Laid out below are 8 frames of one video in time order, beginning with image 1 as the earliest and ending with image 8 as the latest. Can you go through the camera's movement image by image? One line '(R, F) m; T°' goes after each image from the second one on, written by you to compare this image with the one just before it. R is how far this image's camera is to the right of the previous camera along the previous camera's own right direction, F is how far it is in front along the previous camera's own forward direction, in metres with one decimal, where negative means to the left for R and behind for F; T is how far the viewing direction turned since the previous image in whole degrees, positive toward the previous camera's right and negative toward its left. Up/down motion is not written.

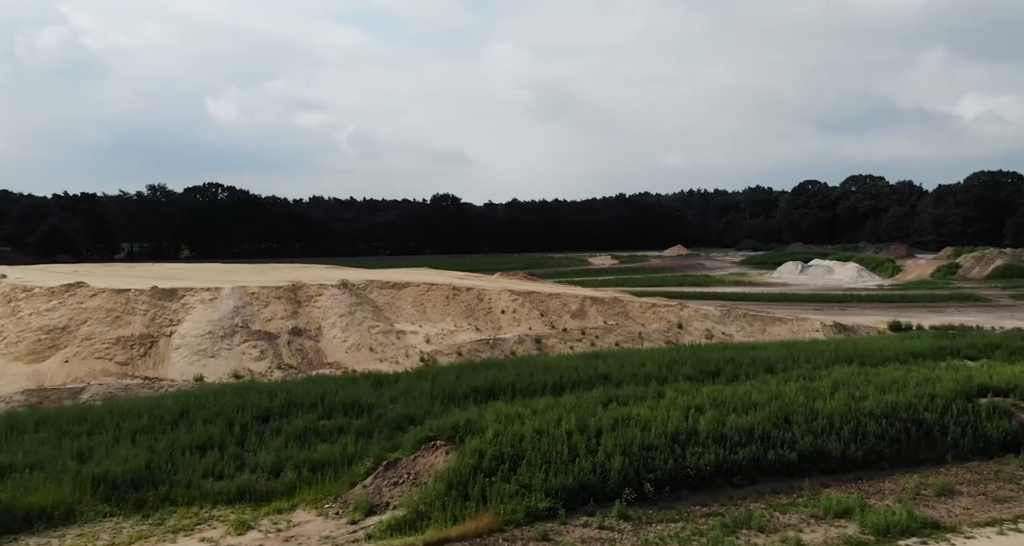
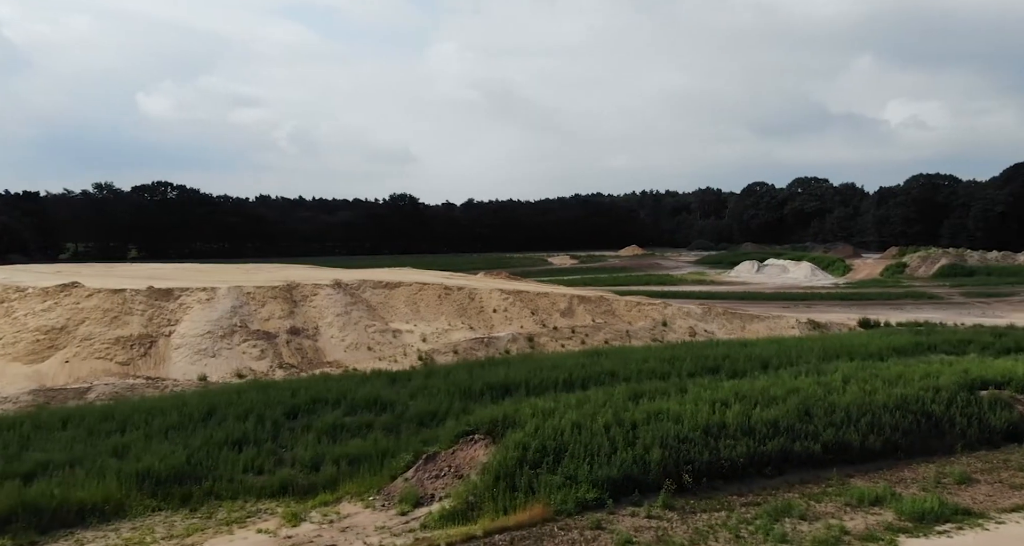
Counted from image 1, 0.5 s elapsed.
(-0.6, 0.0) m; +2°
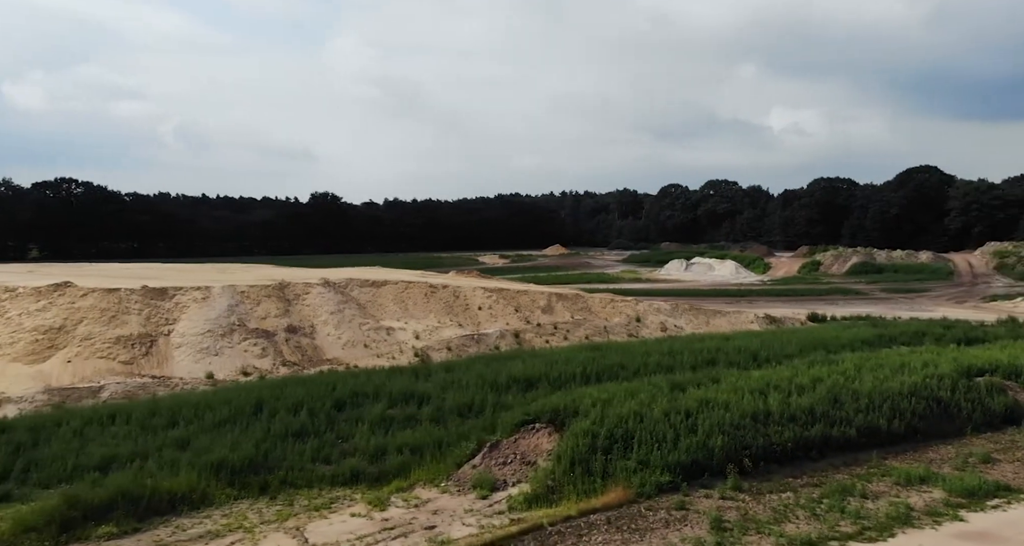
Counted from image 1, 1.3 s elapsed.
(-0.9, -0.1) m; +3°
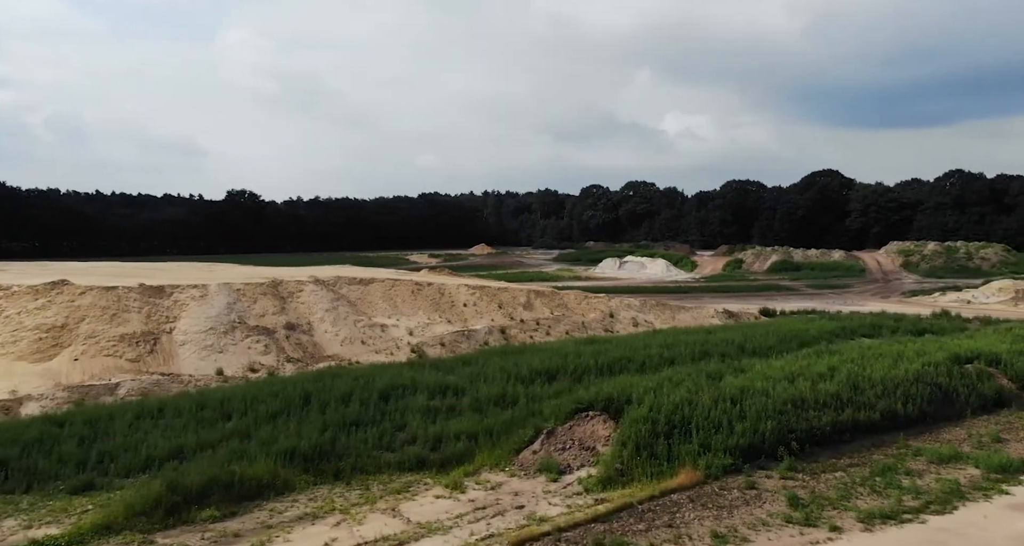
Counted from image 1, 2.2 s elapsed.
(-0.8, -0.2) m; +2°
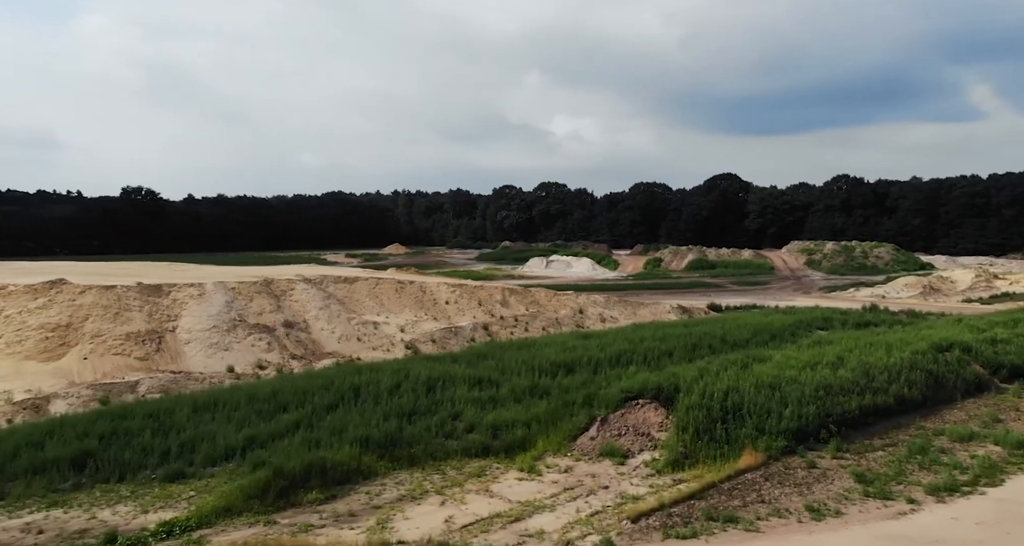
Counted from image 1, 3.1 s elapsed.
(-0.9, -0.3) m; +3°
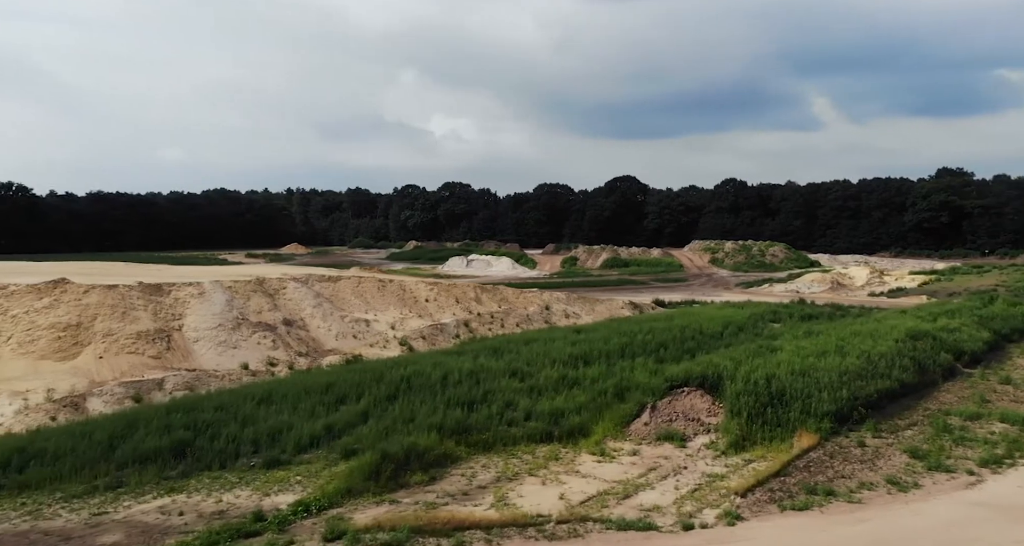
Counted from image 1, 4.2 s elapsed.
(-1.0, -0.4) m; +3°
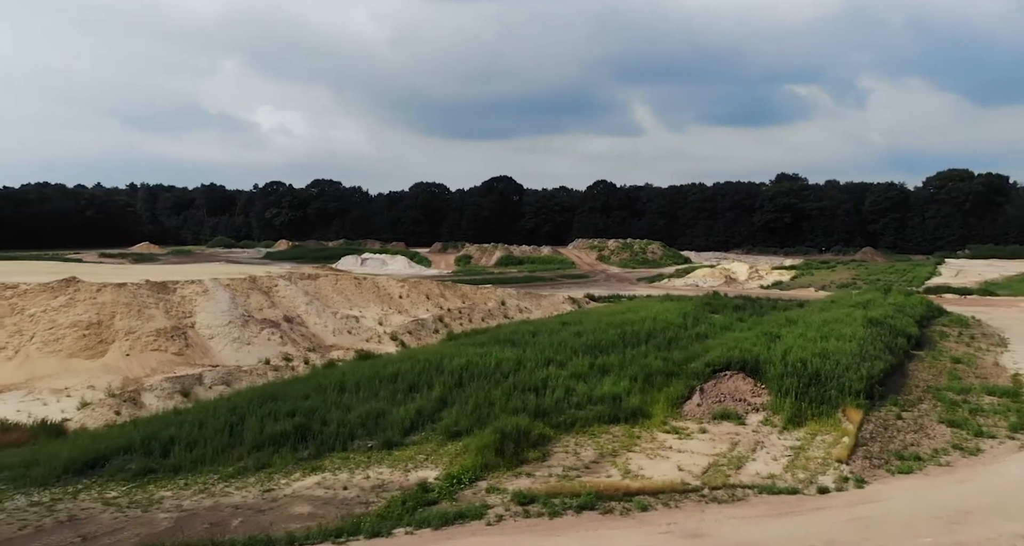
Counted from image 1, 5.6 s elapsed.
(-1.3, -0.6) m; +3°
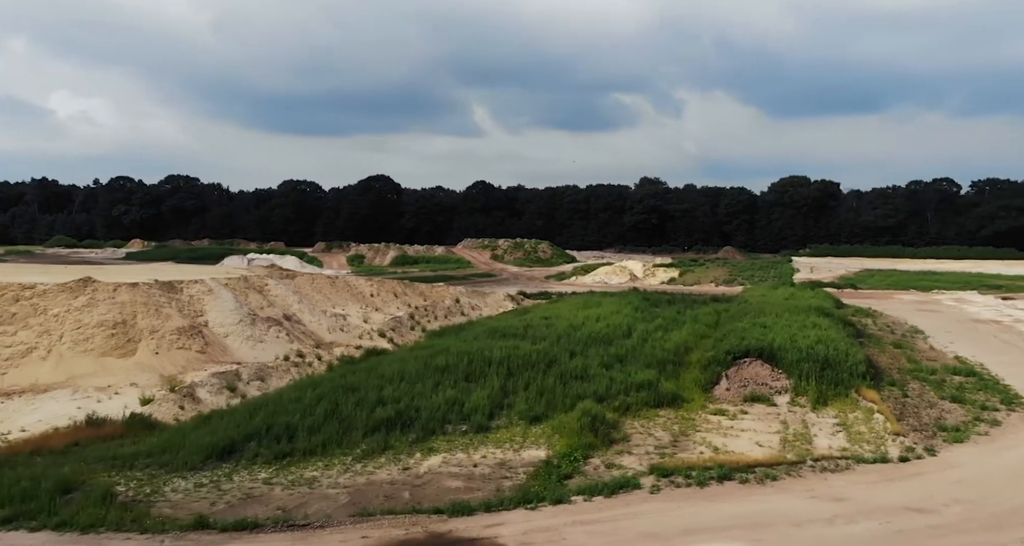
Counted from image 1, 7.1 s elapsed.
(-1.3, -0.8) m; +4°
